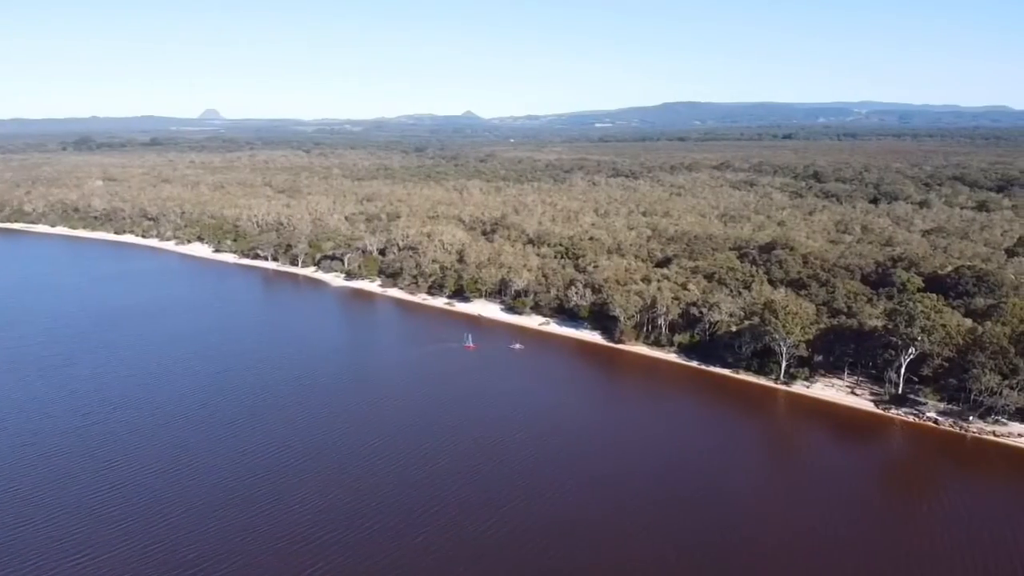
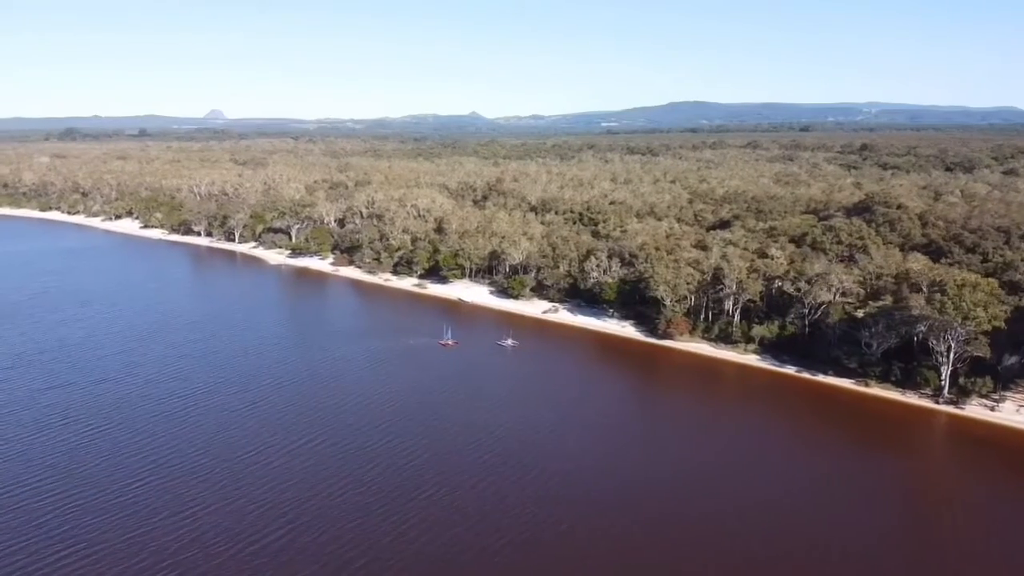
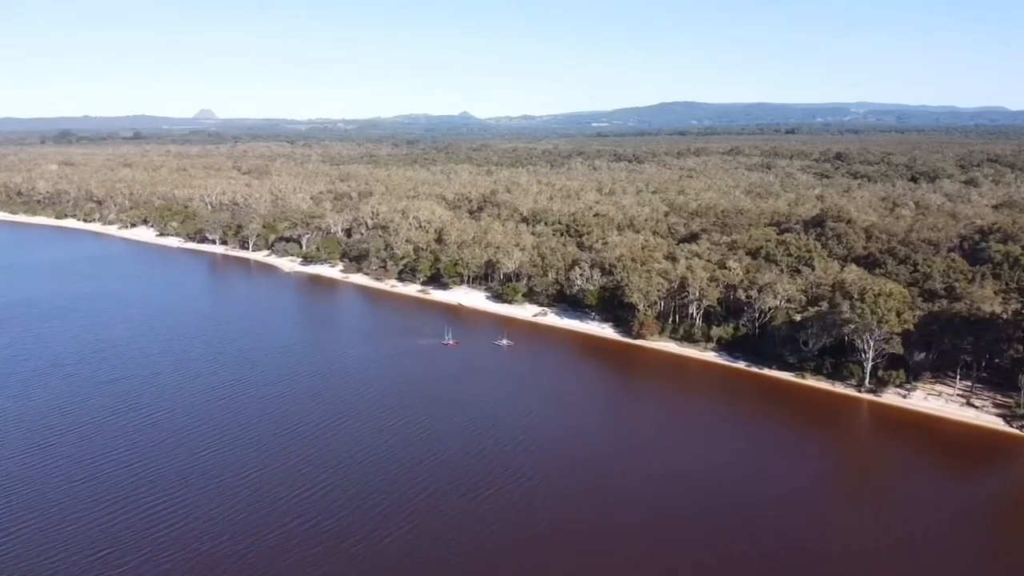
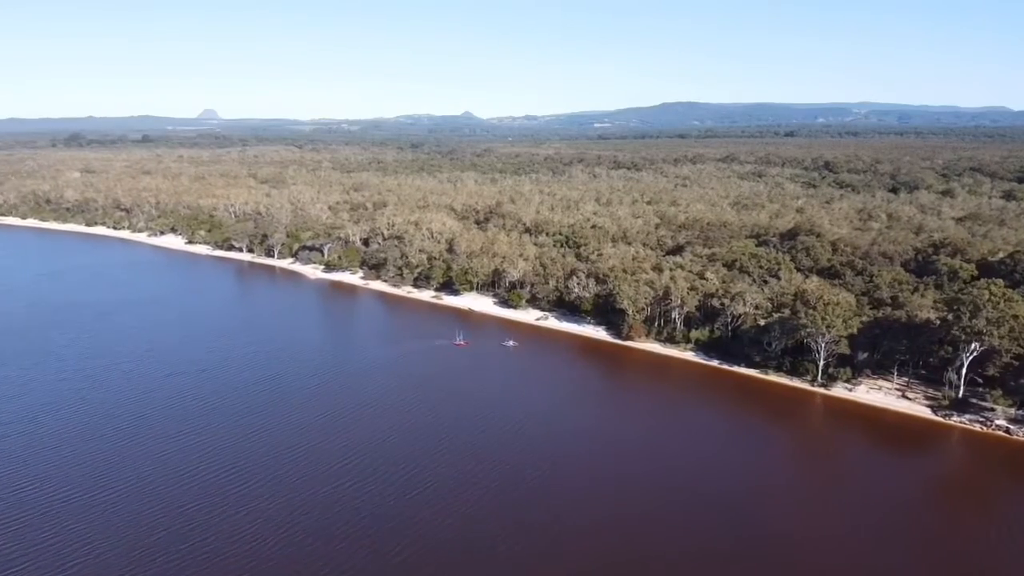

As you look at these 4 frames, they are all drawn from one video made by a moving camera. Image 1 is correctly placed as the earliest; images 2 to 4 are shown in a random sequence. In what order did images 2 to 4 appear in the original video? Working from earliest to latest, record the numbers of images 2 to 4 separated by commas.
4, 3, 2
